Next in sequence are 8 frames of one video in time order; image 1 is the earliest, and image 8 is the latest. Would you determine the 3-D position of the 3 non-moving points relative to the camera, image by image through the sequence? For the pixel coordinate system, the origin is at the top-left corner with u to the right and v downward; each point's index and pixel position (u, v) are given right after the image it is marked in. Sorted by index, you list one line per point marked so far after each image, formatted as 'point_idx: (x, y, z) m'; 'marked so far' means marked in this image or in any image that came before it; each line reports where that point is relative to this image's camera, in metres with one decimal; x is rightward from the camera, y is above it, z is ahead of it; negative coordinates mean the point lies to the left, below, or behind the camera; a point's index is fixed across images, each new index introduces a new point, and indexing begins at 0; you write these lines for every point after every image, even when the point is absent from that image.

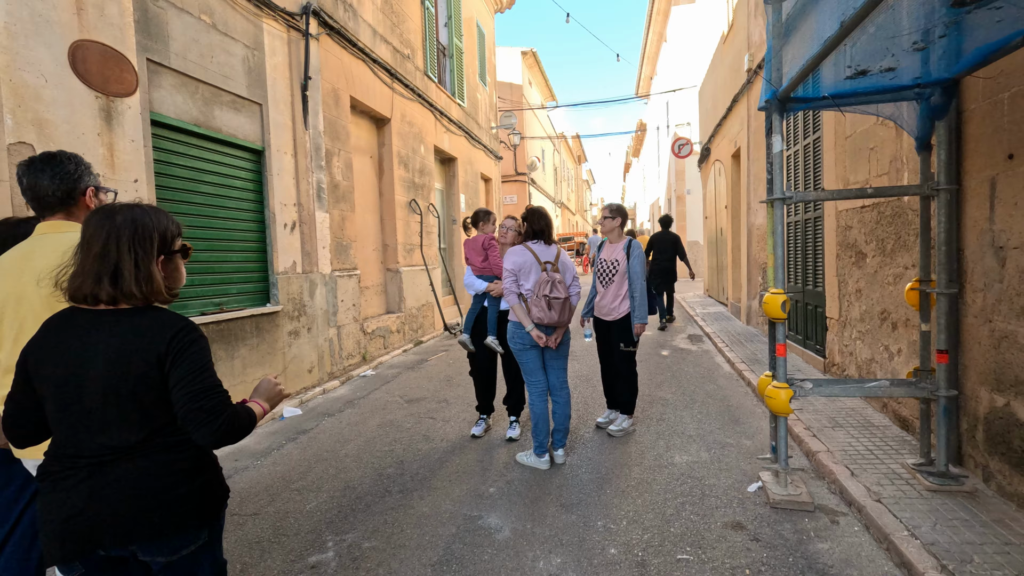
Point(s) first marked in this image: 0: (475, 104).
0: (-0.9, +4.4, +12.8) m
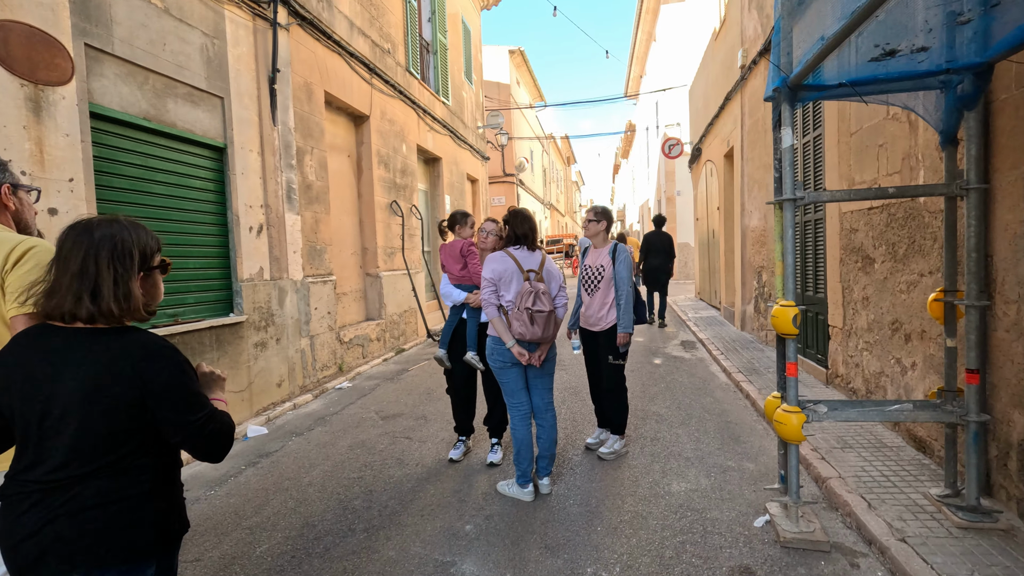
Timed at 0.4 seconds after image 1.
0: (-1.2, +4.3, +12.4) m
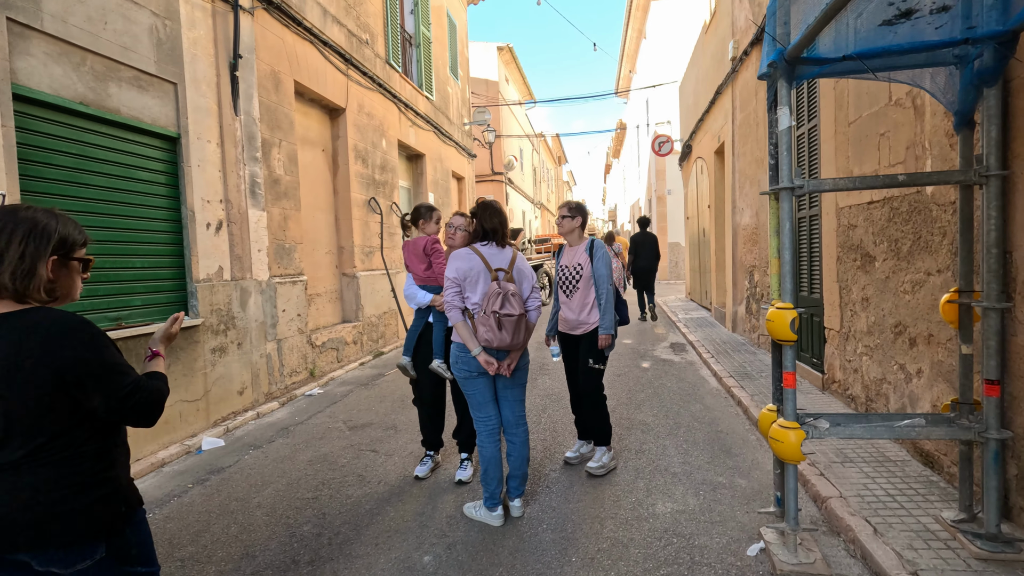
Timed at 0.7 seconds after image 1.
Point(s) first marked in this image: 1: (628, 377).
0: (-1.5, +4.3, +12.1) m
1: (+1.3, -1.0, +5.8) m
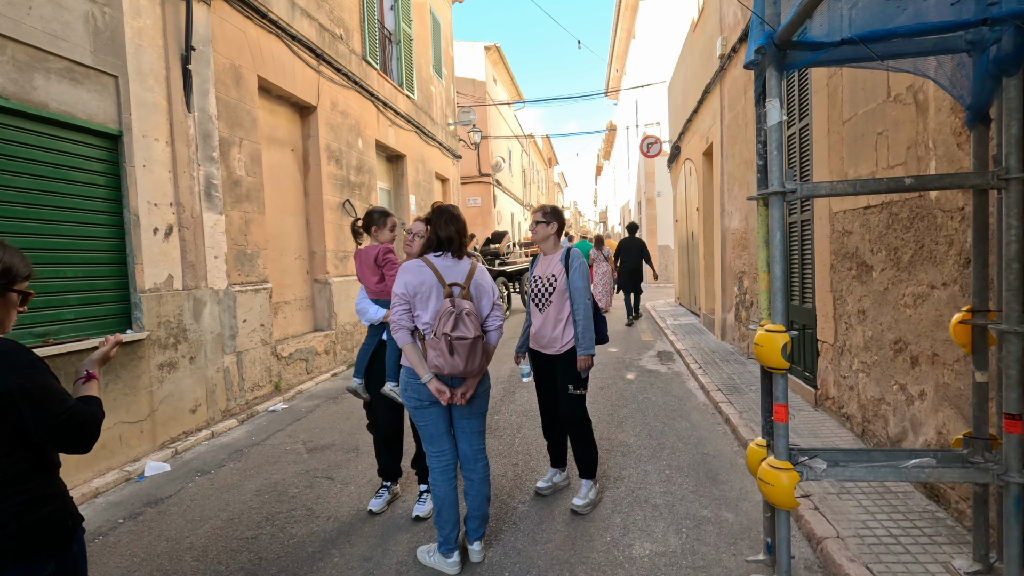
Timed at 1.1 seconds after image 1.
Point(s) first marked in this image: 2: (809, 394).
0: (-1.8, +4.2, +11.7) m
1: (+1.0, -1.1, +5.5) m
2: (+2.5, -0.9, +4.5) m
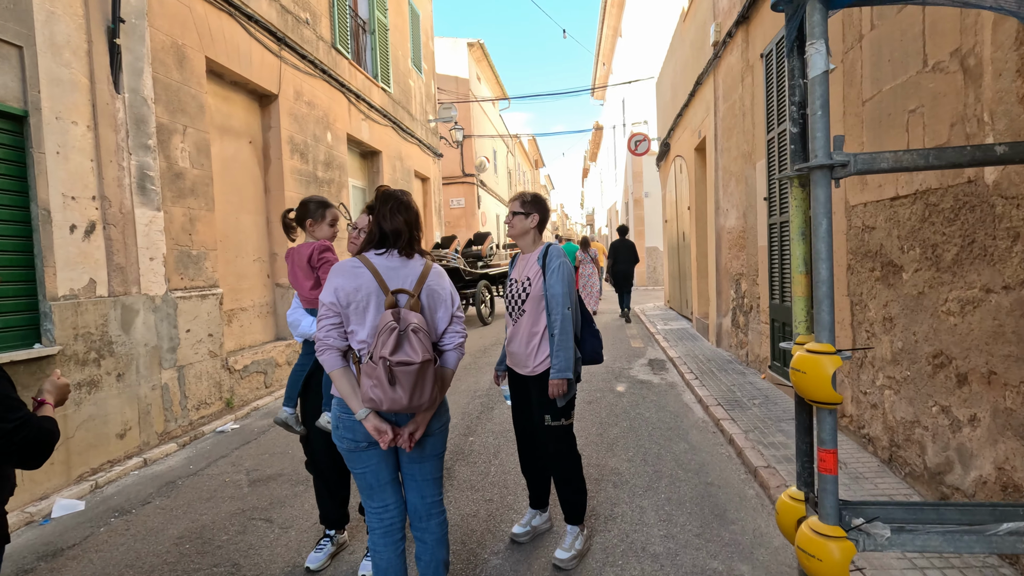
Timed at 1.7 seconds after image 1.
0: (-2.2, +4.1, +11.2) m
1: (+0.8, -1.1, +5.0) m
2: (+2.3, -0.9, +4.0) m
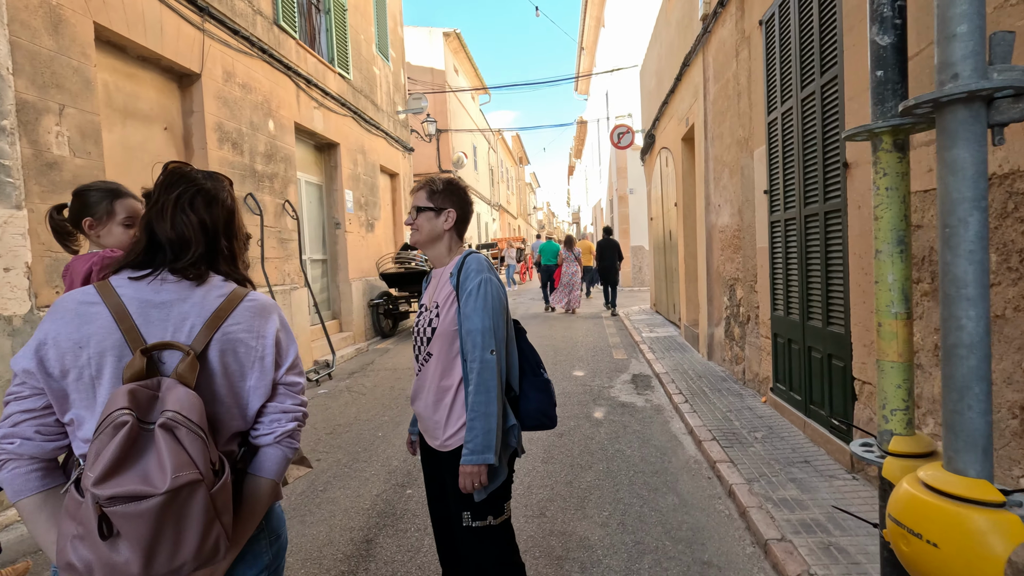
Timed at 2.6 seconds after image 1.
0: (-2.7, +4.0, +10.3) m
1: (+0.5, -1.2, +4.2) m
2: (+2.0, -1.0, +3.2) m
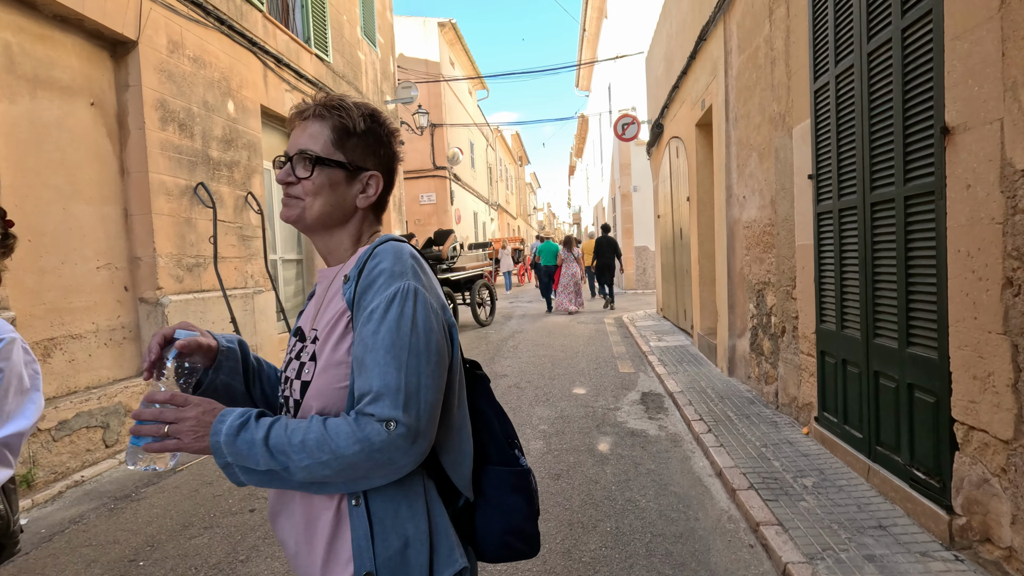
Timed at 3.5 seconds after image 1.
0: (-2.8, +3.9, +9.5) m
1: (+0.4, -1.2, +3.4) m
2: (+1.9, -1.0, +2.4) m
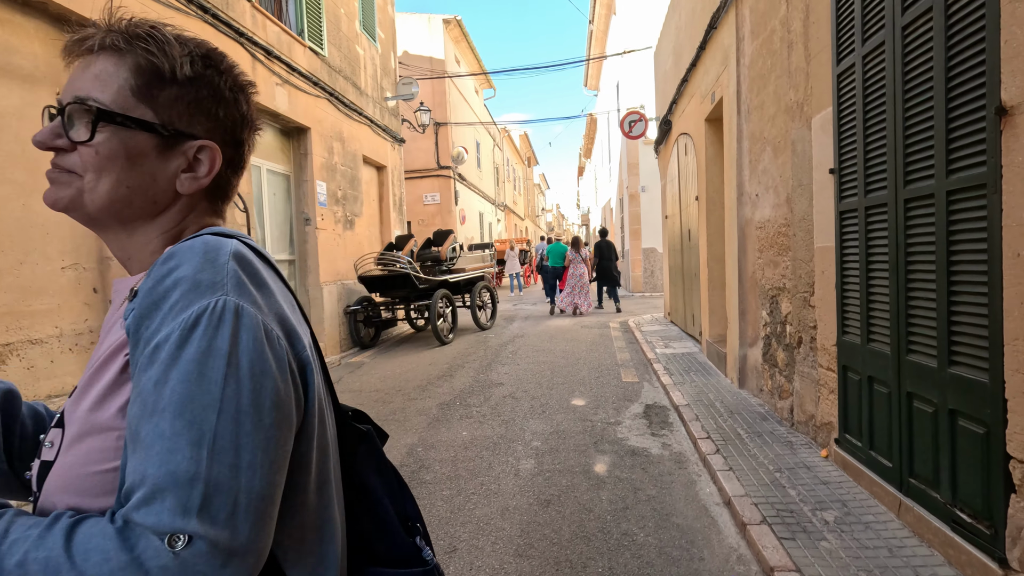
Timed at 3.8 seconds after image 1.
0: (-2.8, +3.9, +9.2) m
1: (+0.3, -1.2, +3.0) m
2: (+1.8, -1.1, +2.0) m
